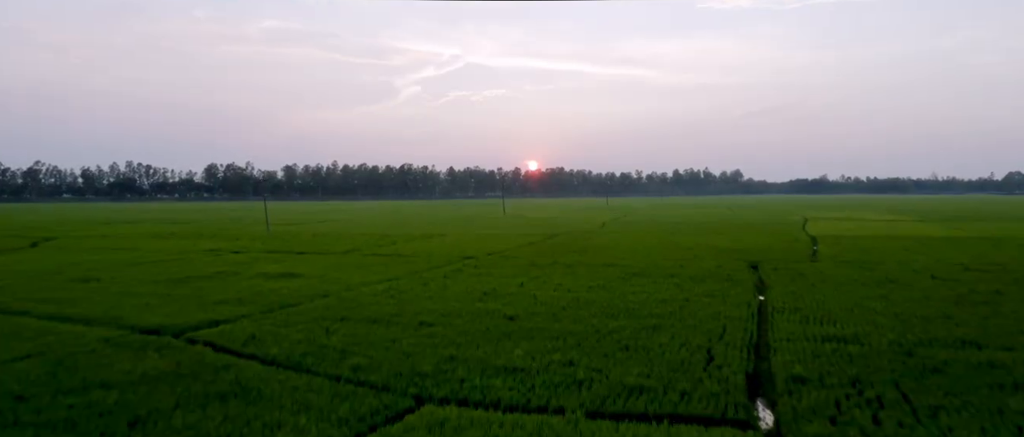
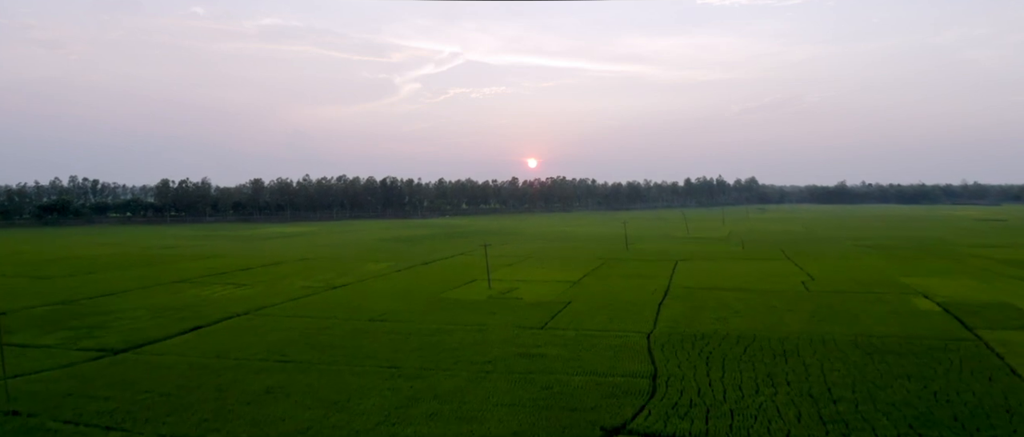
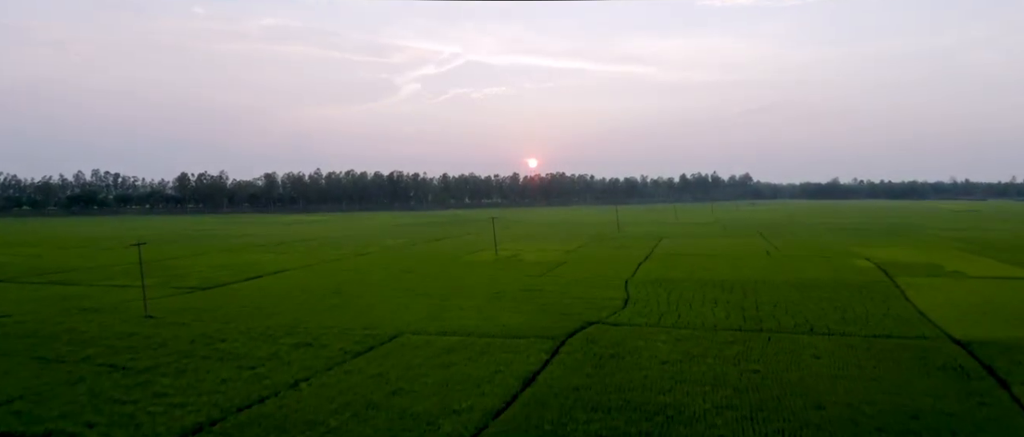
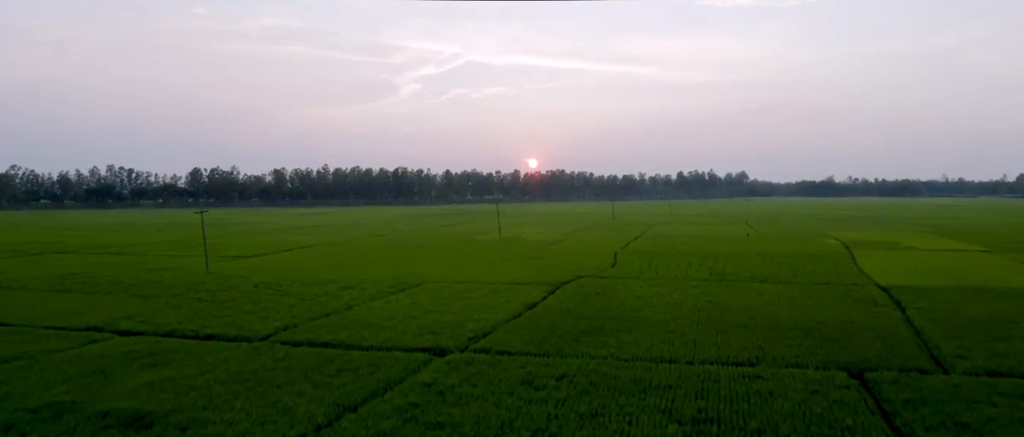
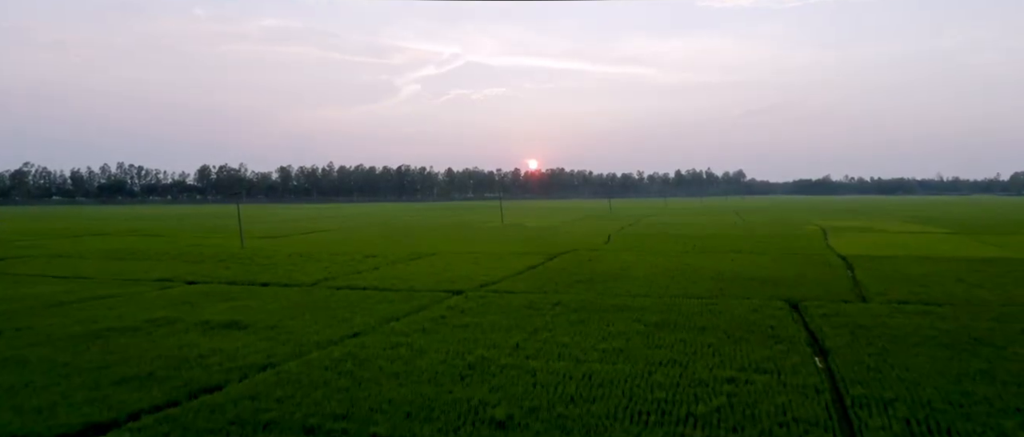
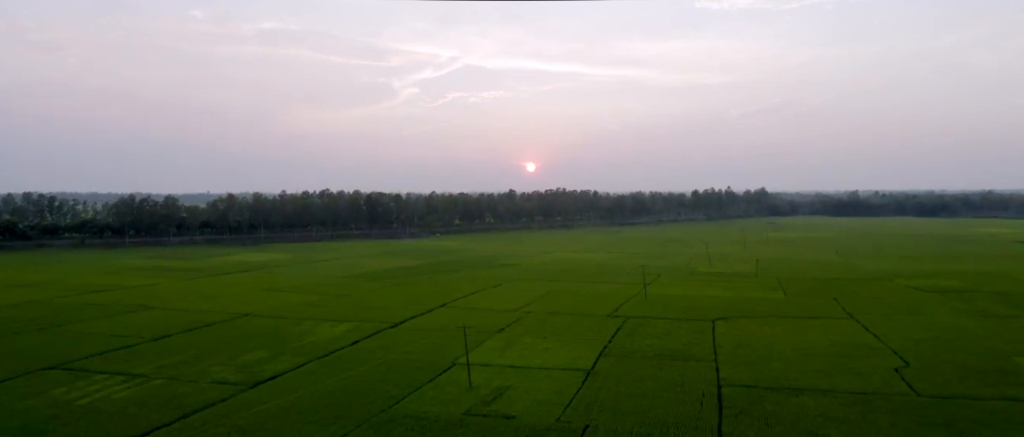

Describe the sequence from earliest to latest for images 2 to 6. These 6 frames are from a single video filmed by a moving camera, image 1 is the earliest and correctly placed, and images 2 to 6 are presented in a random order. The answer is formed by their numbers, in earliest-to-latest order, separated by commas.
5, 4, 3, 2, 6
